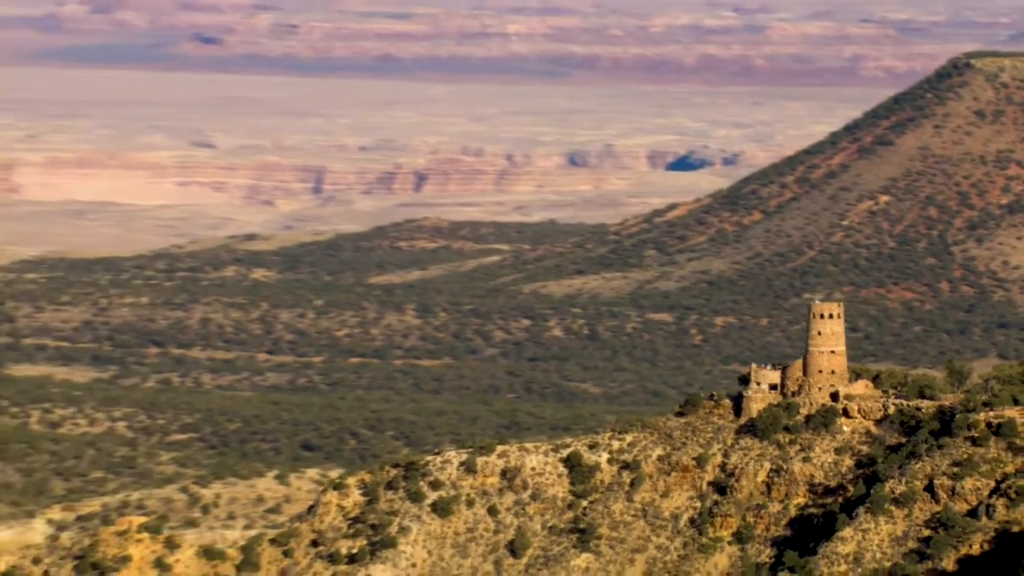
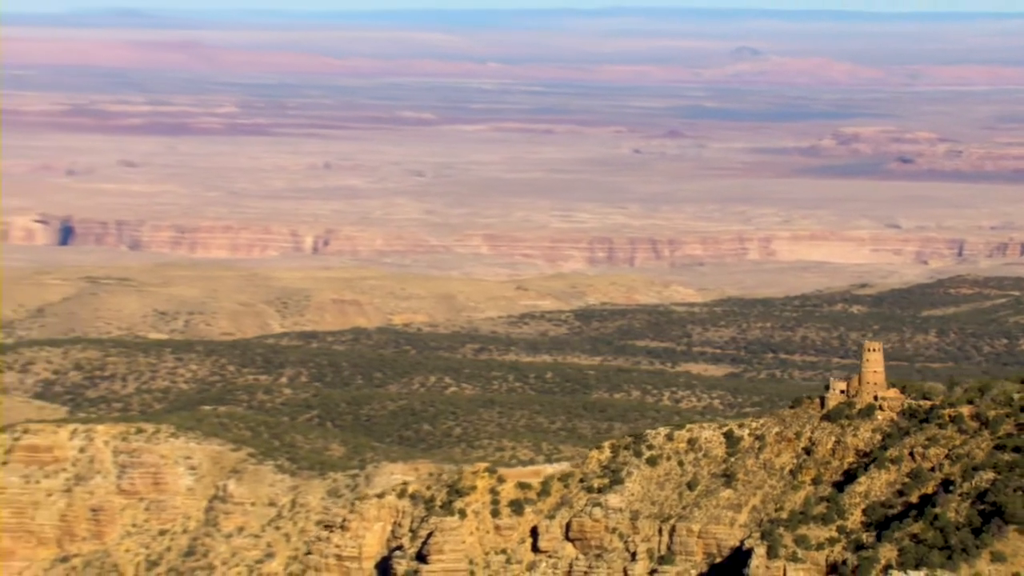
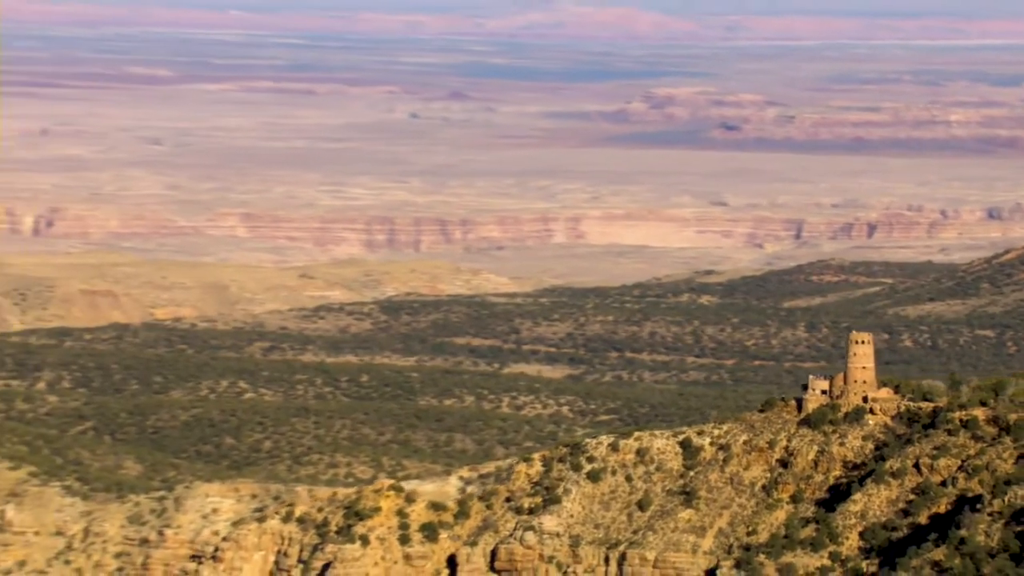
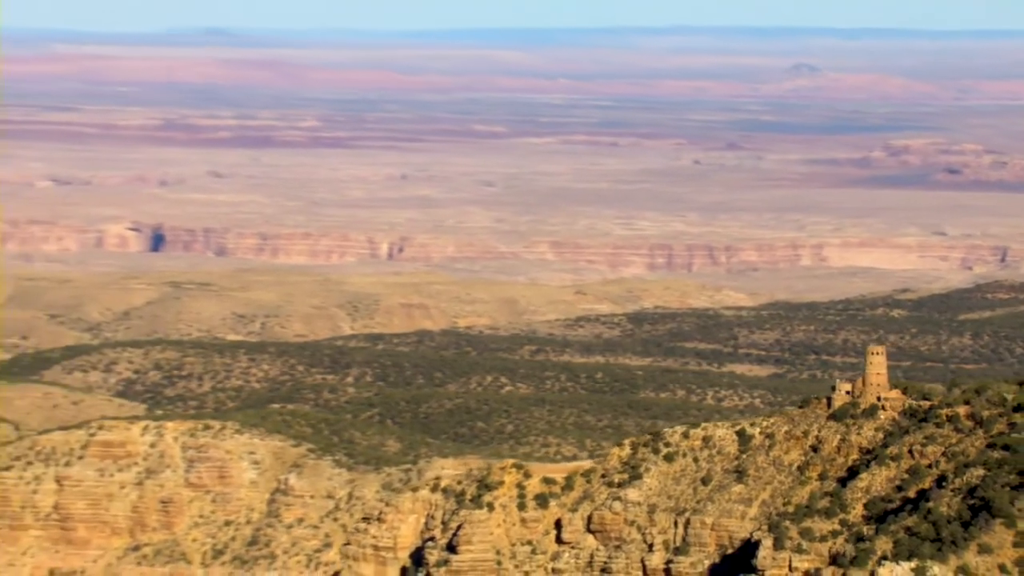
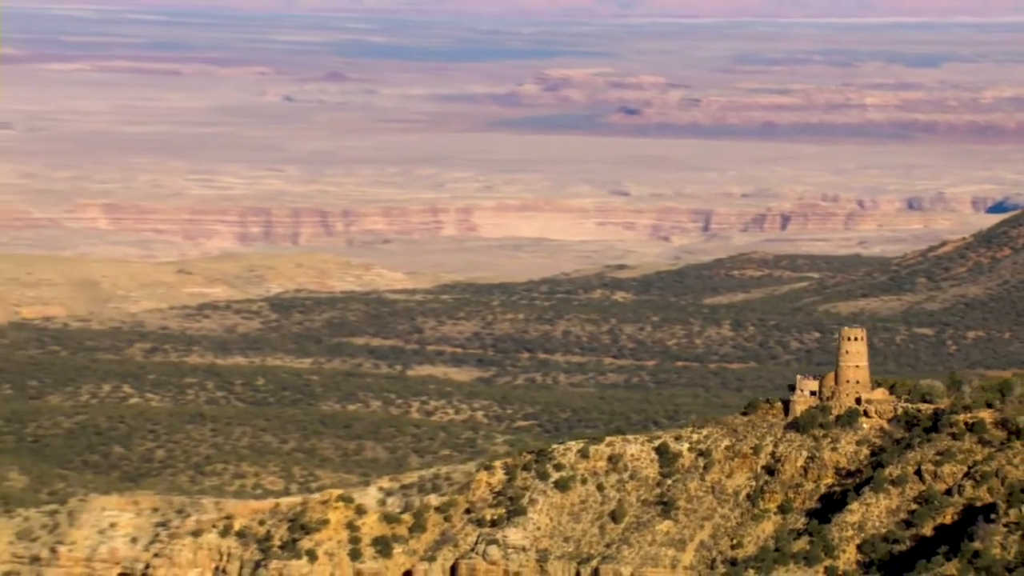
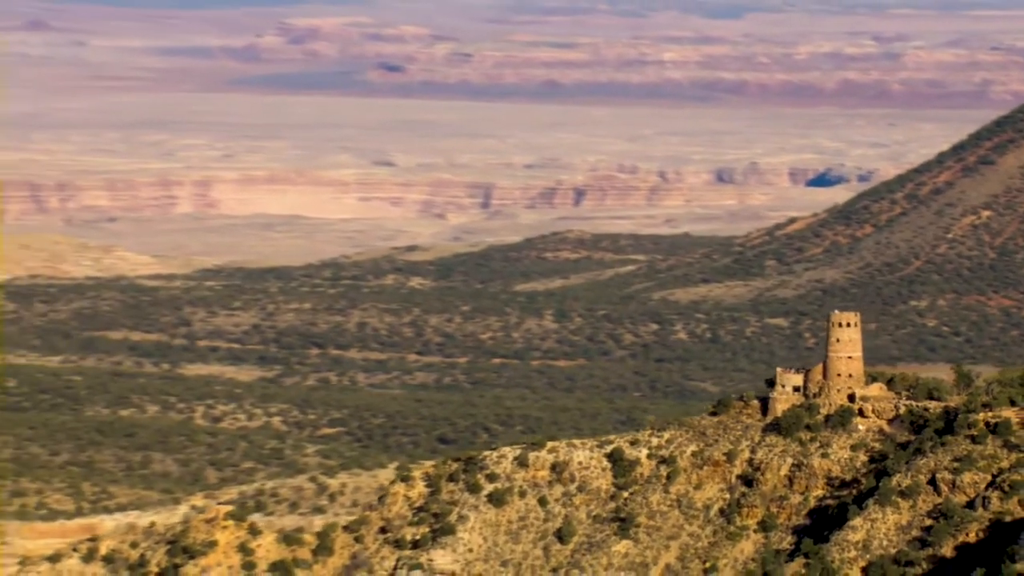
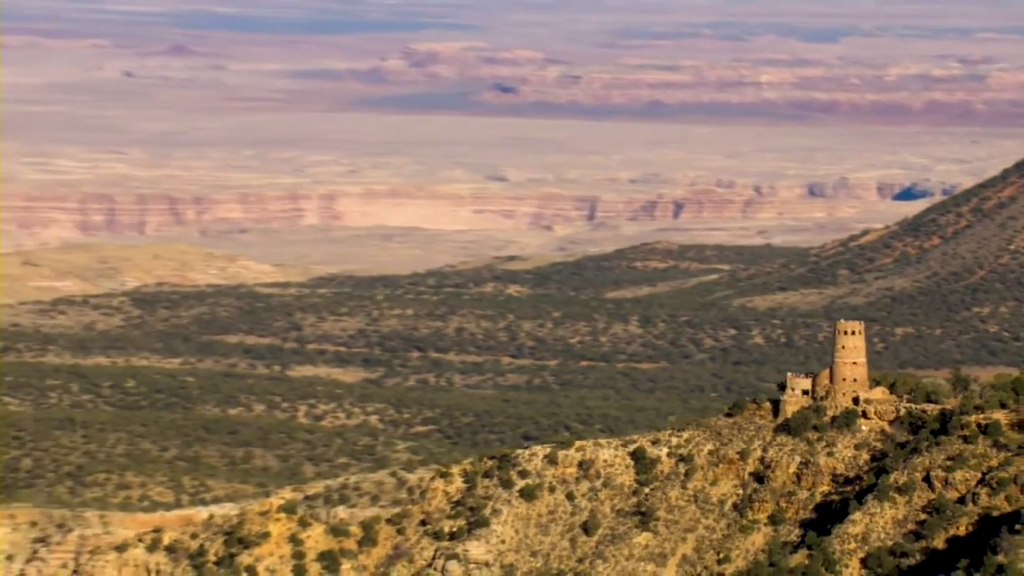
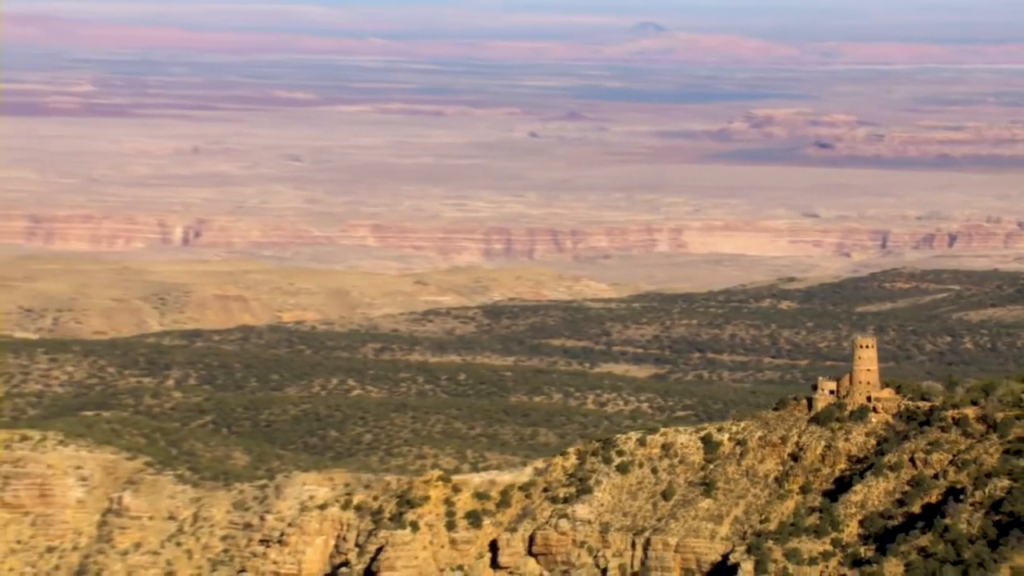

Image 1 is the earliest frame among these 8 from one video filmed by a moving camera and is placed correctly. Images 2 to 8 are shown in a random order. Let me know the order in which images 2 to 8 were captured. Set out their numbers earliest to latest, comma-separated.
6, 7, 5, 3, 8, 2, 4
